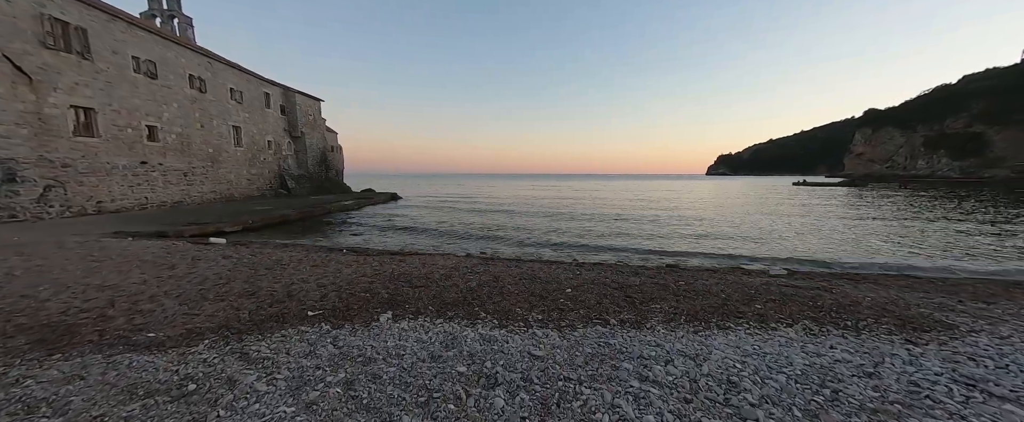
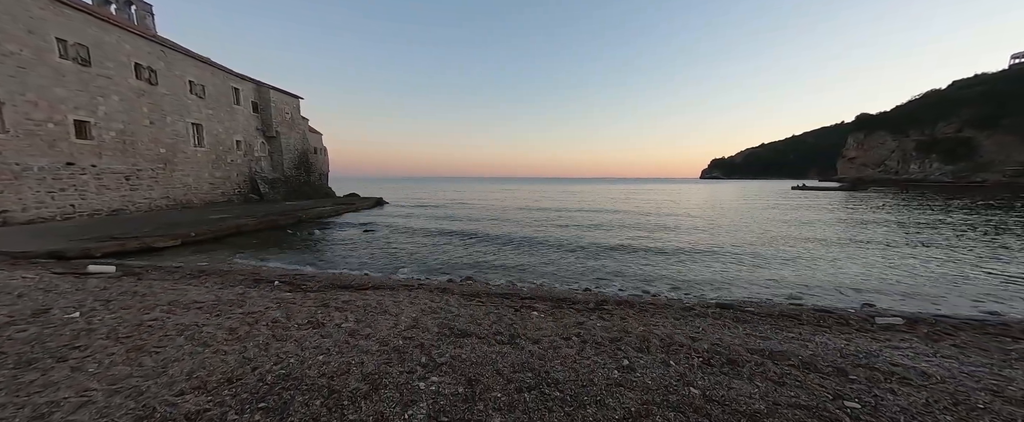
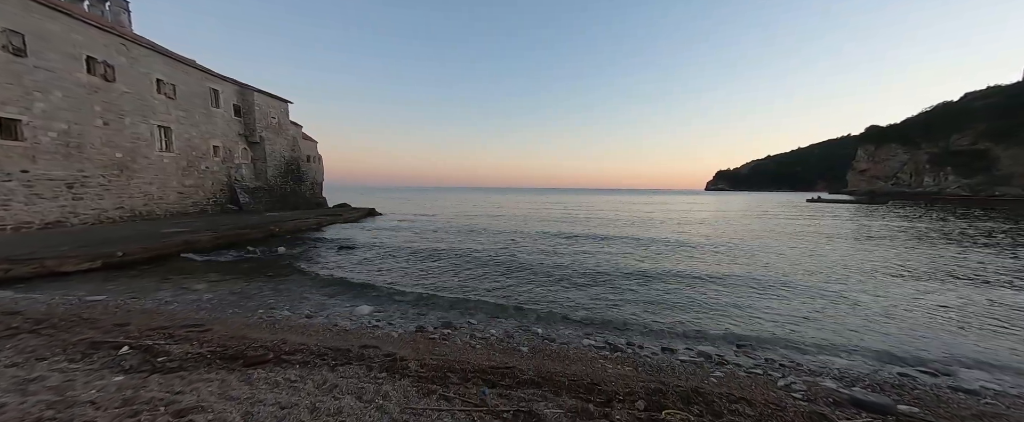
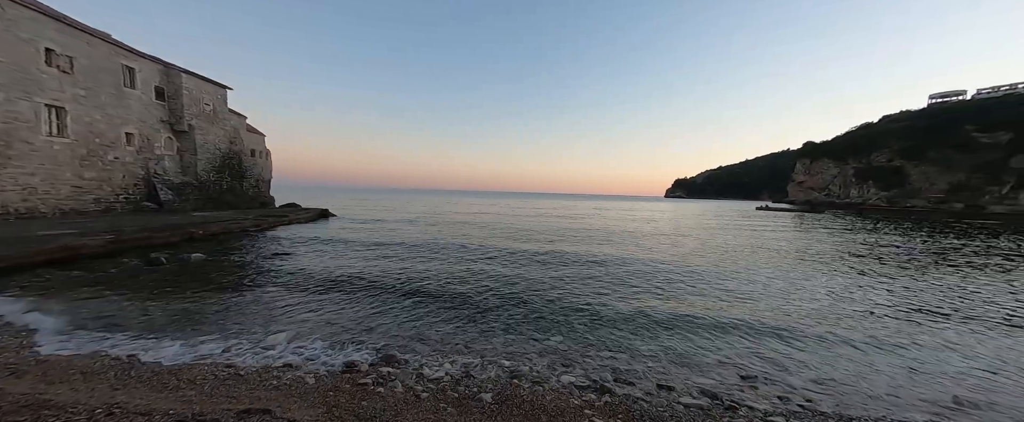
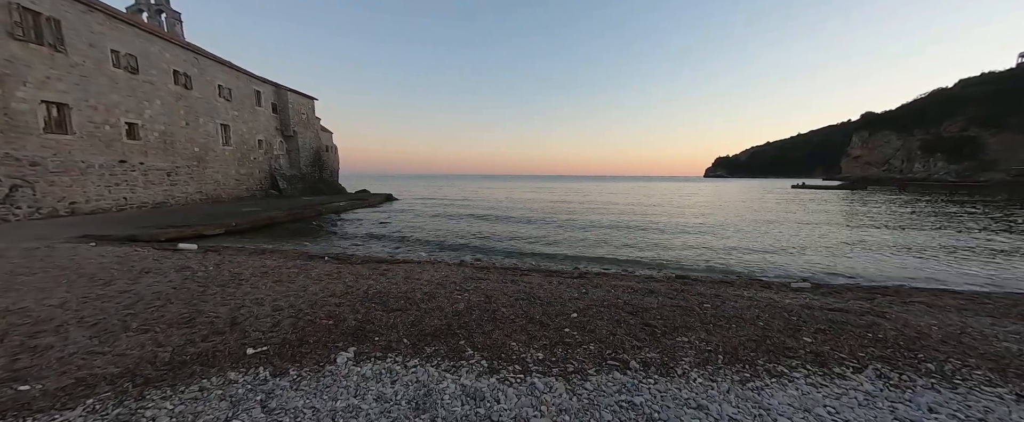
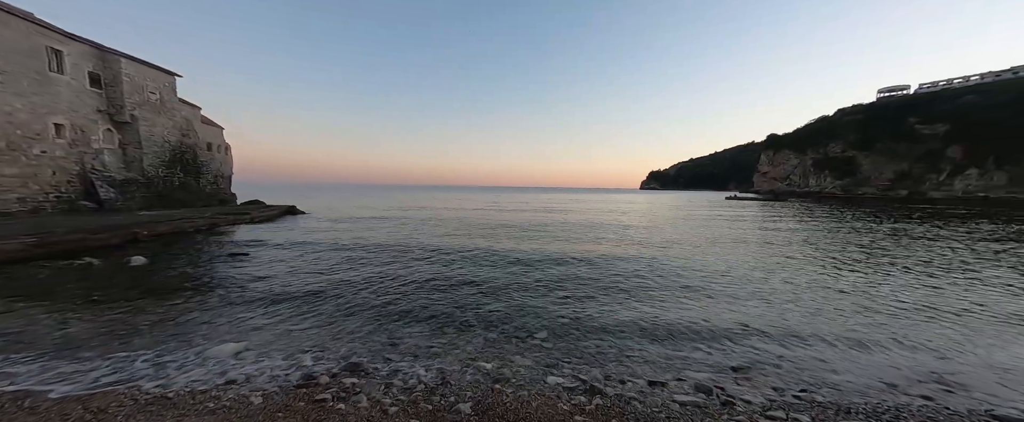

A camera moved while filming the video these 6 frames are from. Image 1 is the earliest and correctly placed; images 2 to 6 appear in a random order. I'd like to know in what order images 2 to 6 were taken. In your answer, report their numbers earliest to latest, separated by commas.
5, 2, 3, 4, 6
